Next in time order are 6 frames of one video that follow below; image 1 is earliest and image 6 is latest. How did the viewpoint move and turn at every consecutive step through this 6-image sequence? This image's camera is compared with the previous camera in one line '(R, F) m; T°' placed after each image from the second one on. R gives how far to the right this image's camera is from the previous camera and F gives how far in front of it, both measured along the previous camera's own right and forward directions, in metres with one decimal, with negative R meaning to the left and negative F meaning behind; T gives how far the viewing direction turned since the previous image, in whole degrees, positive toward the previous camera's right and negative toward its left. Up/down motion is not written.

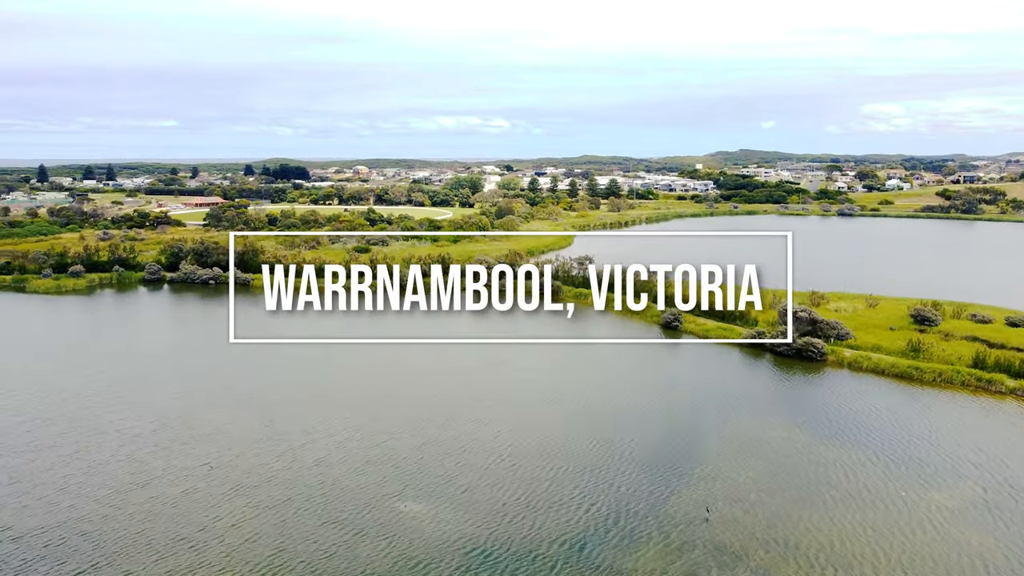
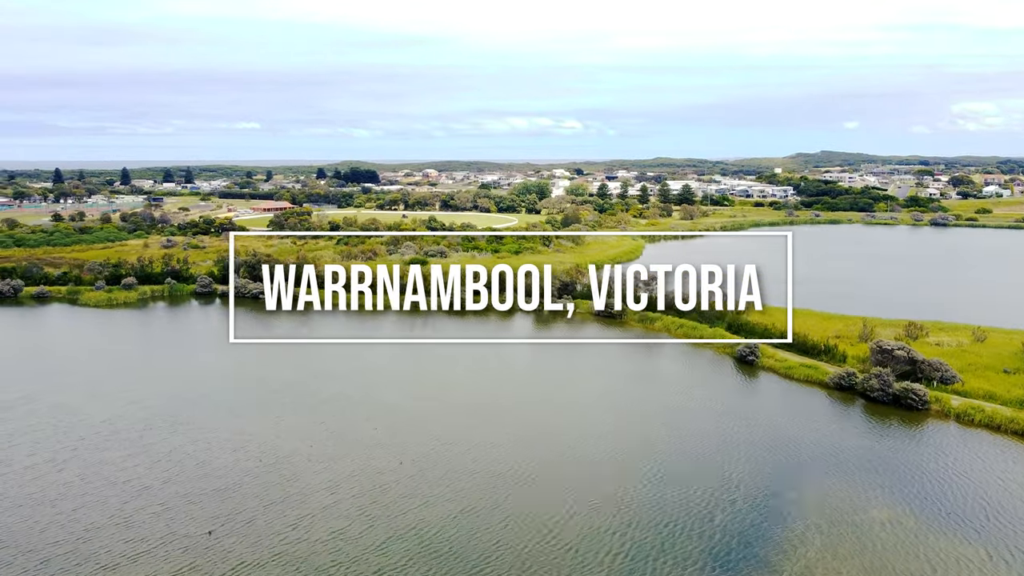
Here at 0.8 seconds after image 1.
(+0.5, +2.8) m; -5°
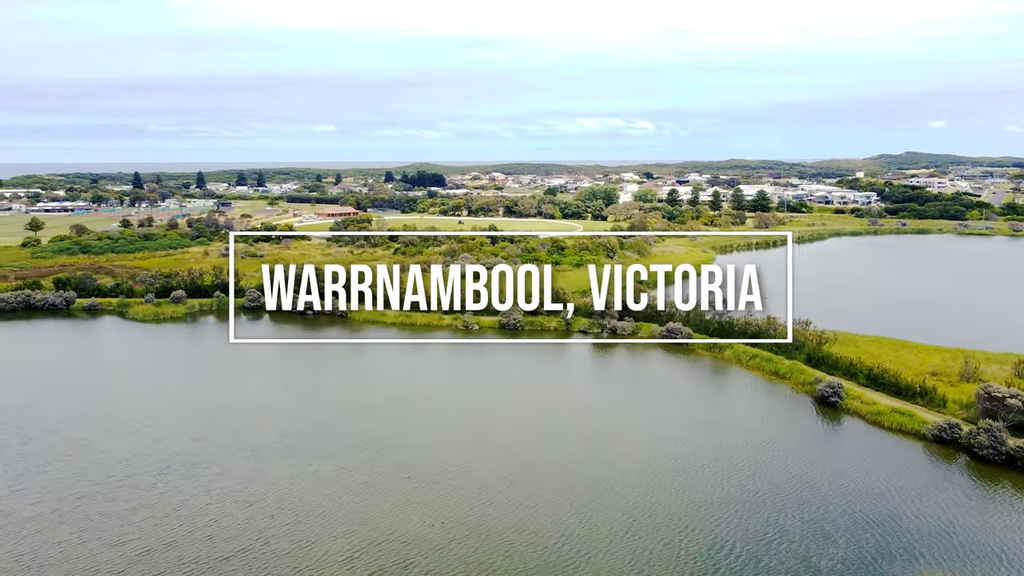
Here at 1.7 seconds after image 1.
(+0.5, +2.6) m; -5°
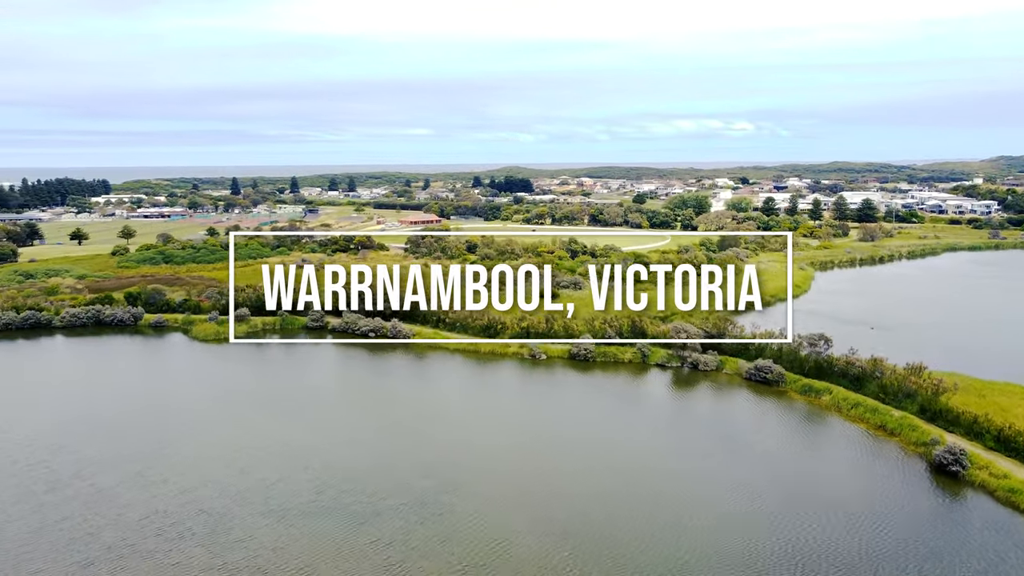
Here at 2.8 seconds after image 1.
(+0.9, +3.0) m; -6°
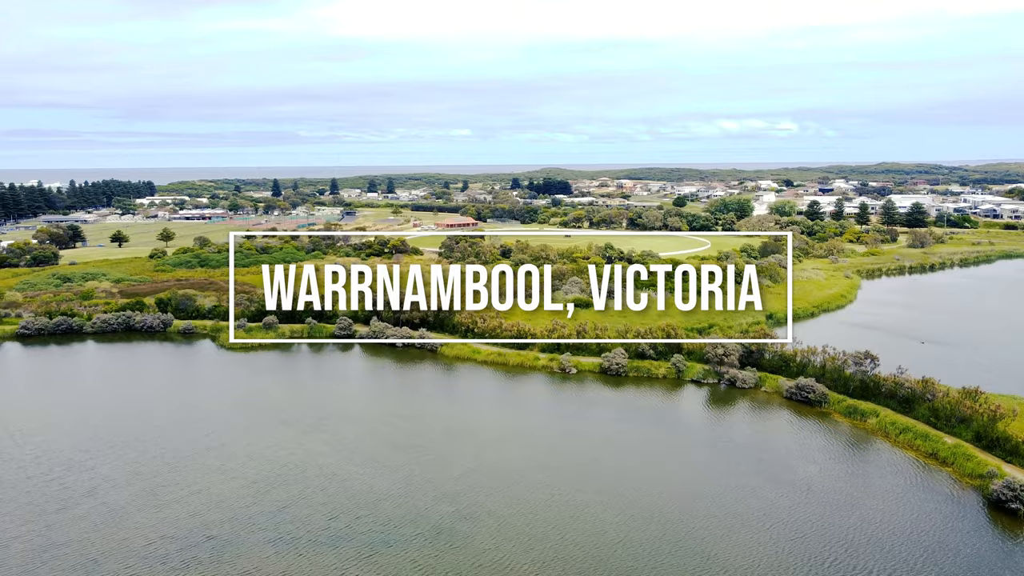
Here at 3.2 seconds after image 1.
(+0.4, +1.2) m; -3°
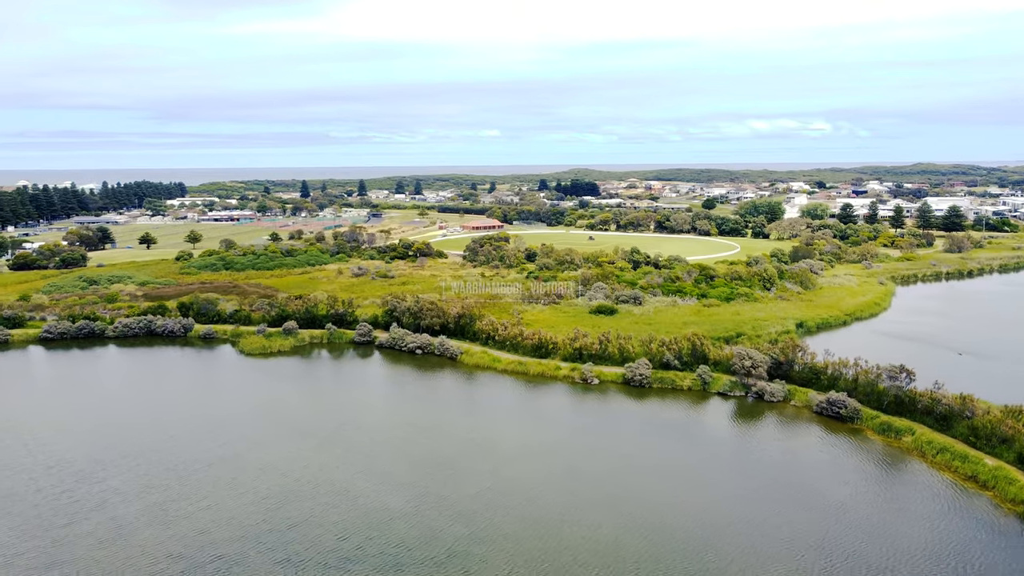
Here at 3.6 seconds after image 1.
(+0.3, +0.8) m; -2°
